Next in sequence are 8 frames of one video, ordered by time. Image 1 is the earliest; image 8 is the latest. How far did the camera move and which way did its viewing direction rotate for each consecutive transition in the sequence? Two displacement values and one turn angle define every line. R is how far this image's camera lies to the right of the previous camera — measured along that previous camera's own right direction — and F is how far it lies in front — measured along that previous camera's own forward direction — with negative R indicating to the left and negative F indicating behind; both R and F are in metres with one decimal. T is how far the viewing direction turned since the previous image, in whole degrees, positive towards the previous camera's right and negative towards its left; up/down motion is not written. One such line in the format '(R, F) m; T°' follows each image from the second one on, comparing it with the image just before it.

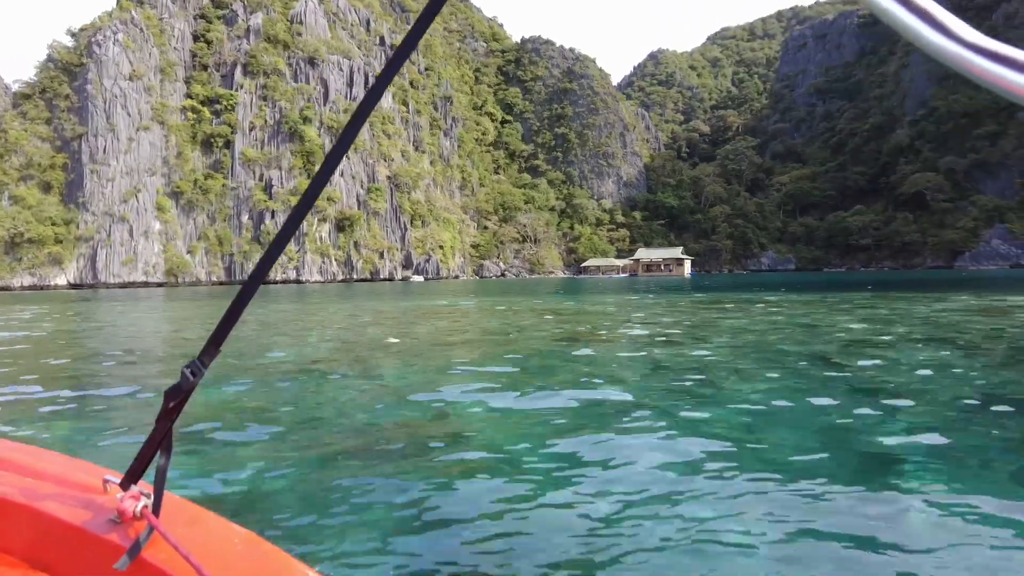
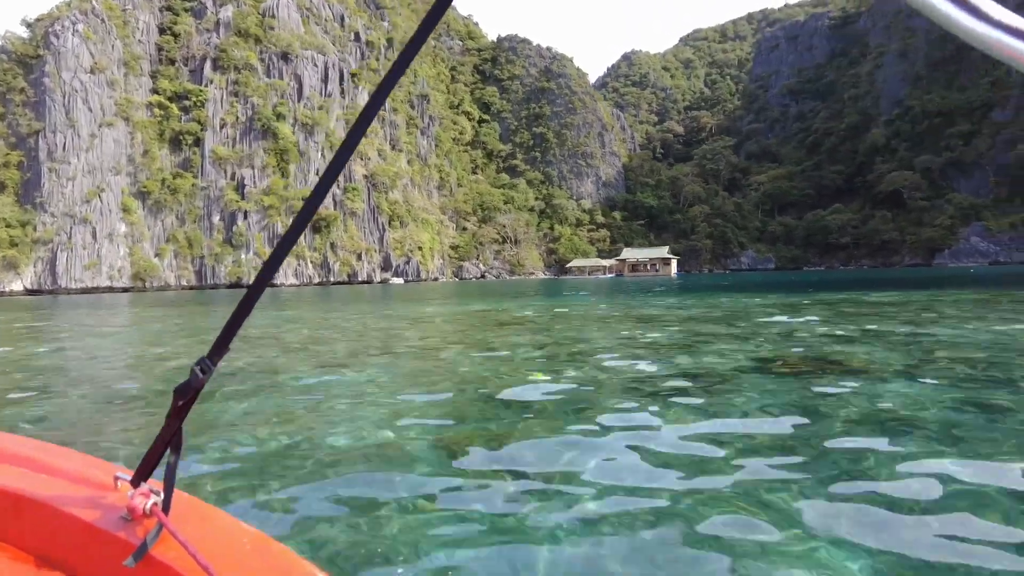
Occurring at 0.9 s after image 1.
(-0.6, +0.8) m; +3°
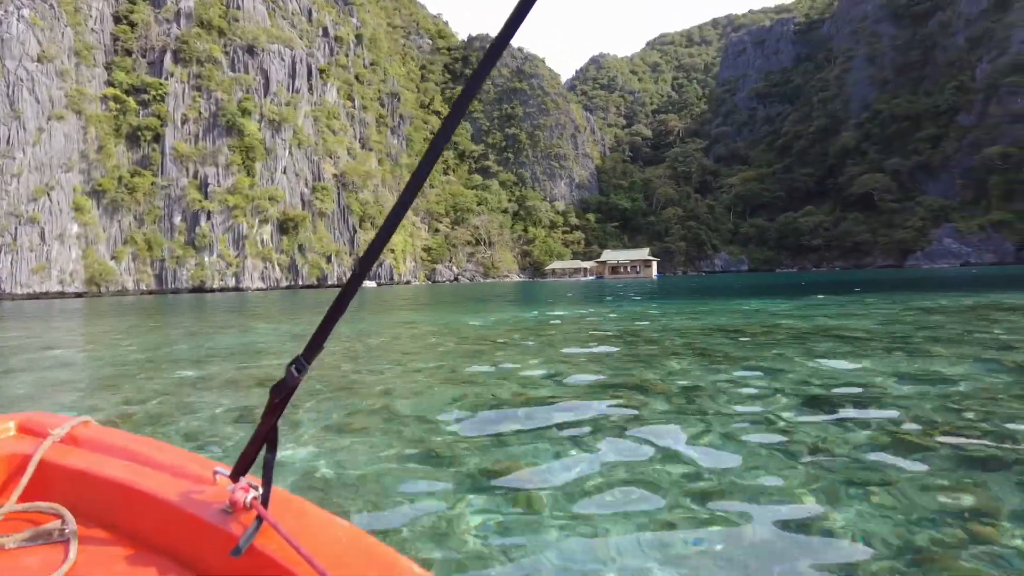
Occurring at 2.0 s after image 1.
(-0.7, +0.9) m; +3°
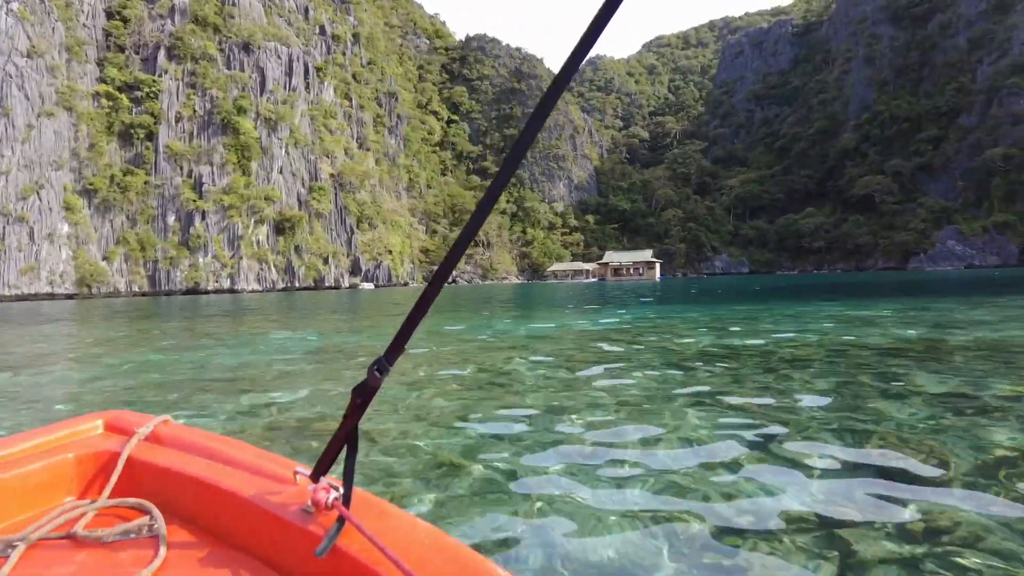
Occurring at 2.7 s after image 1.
(-0.4, +0.6) m; +1°
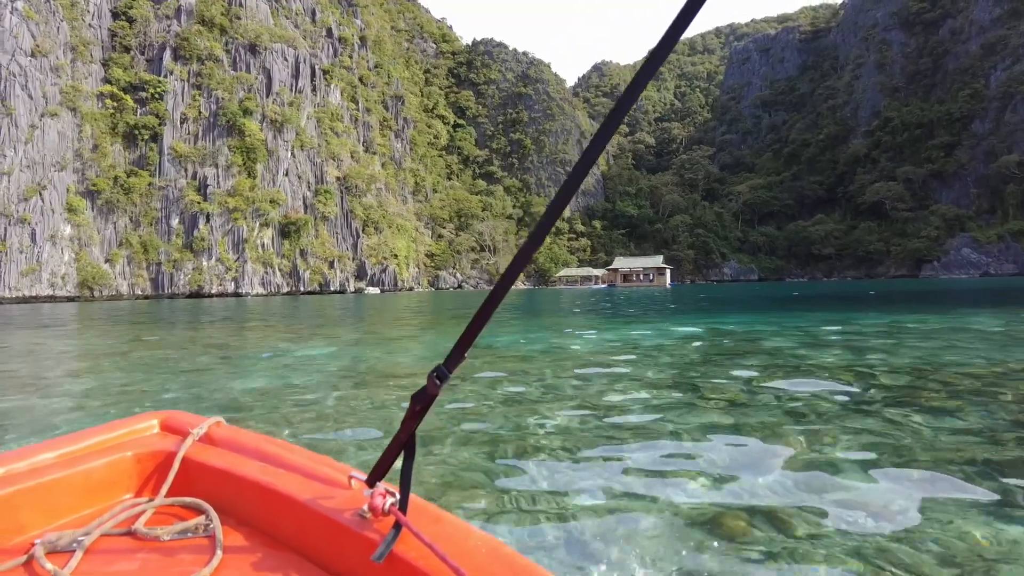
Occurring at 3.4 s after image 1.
(-0.3, +0.5) m; 0°
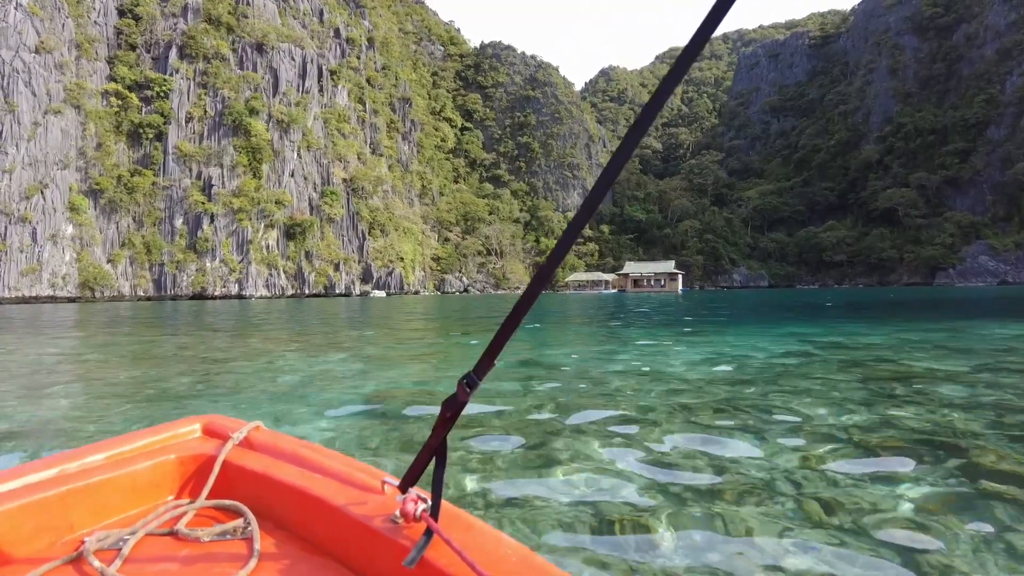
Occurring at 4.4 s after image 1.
(-0.3, +0.6) m; 0°
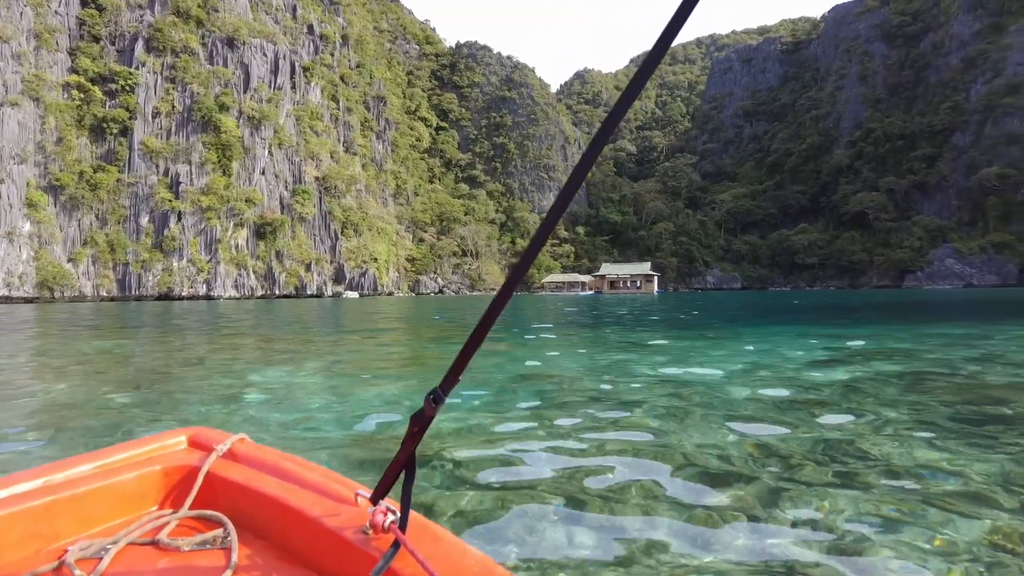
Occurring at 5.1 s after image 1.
(-0.1, +0.2) m; +3°
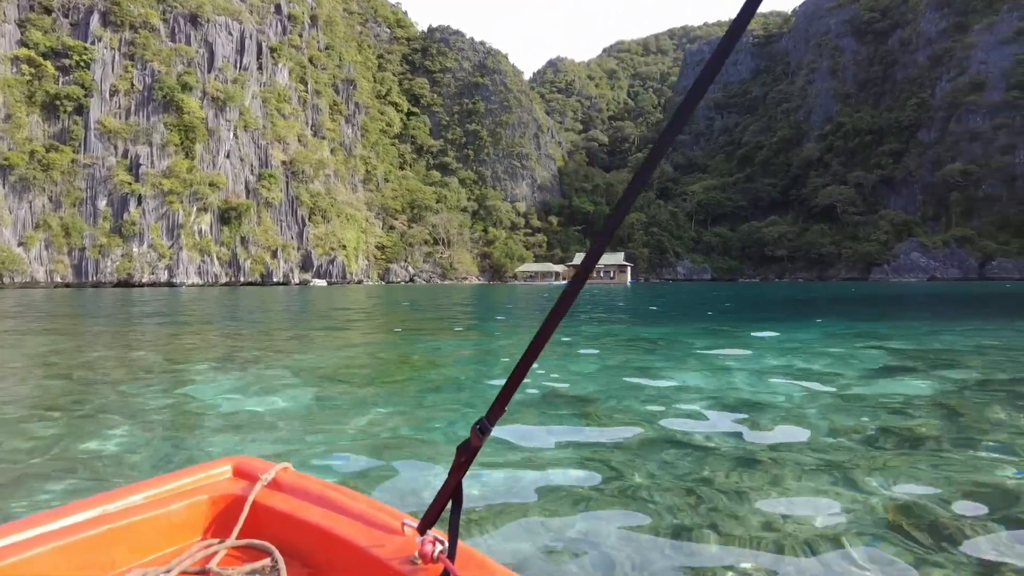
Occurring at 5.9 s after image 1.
(-0.2, +0.2) m; +3°
